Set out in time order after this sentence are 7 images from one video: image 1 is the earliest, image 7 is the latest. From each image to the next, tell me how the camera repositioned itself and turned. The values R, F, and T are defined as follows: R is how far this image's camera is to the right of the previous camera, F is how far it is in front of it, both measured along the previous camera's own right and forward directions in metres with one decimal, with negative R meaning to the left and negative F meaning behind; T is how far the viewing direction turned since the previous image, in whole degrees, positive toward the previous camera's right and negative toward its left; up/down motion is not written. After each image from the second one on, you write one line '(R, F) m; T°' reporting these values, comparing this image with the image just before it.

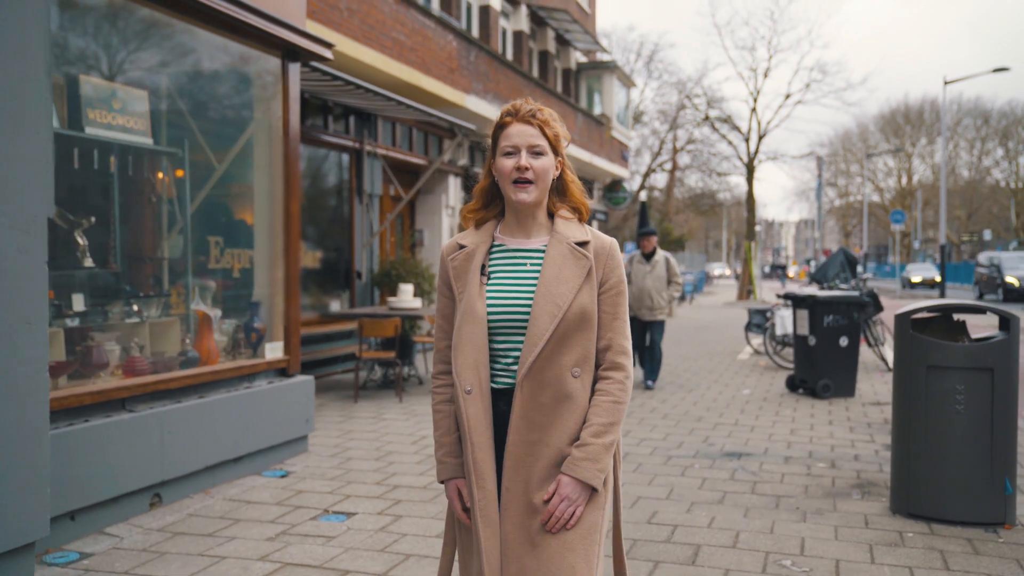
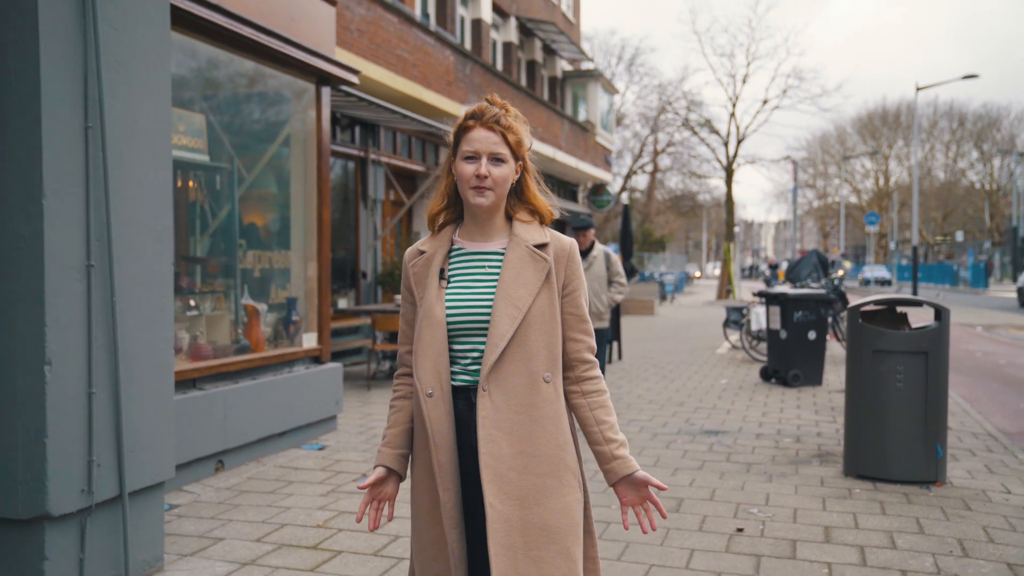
(-0.2, -0.9) m; +1°
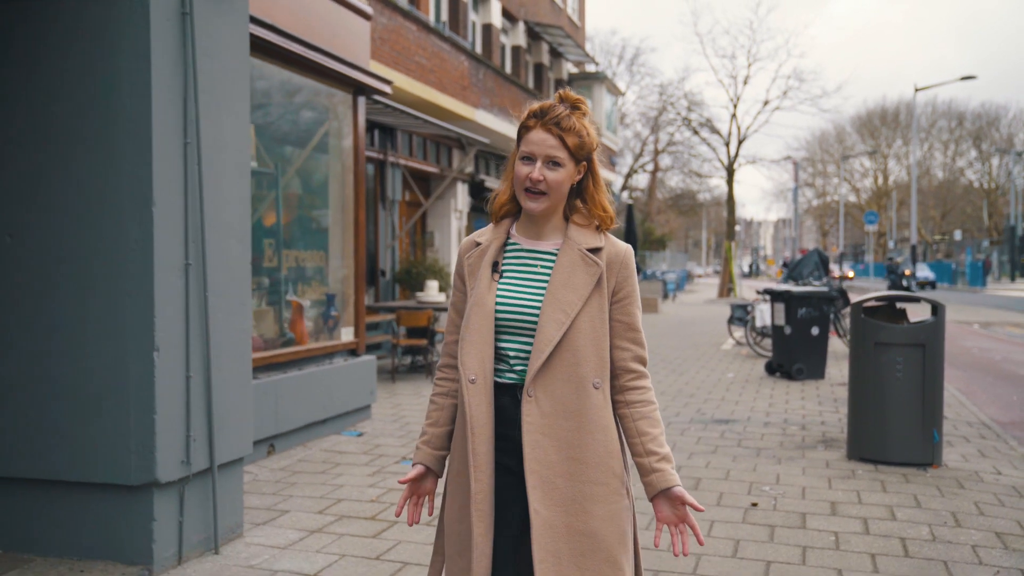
(-0.2, -0.5) m; 0°
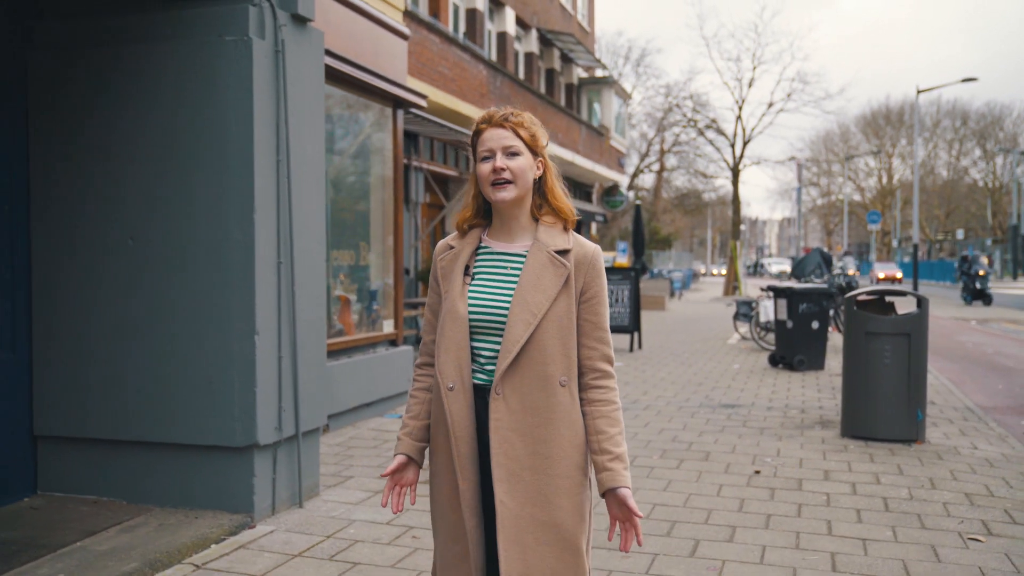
(-0.2, -0.8) m; 0°
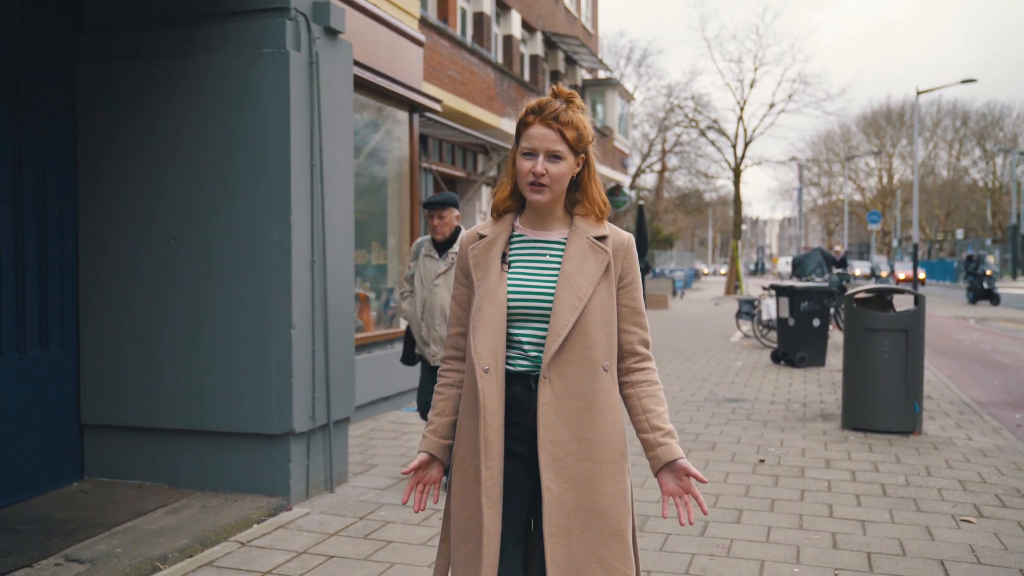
(-0.1, -0.3) m; 0°
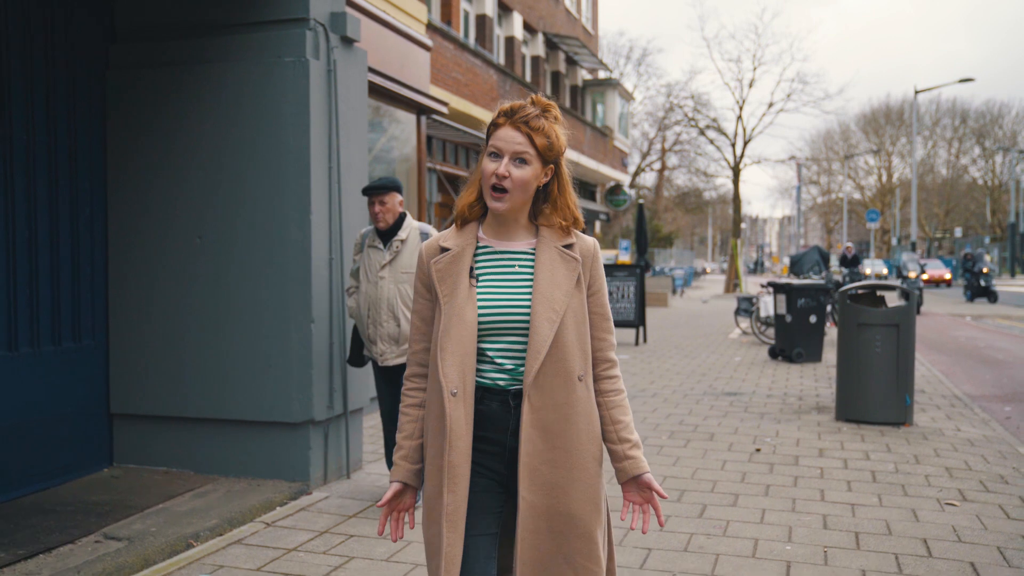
(0.0, -0.3) m; 0°
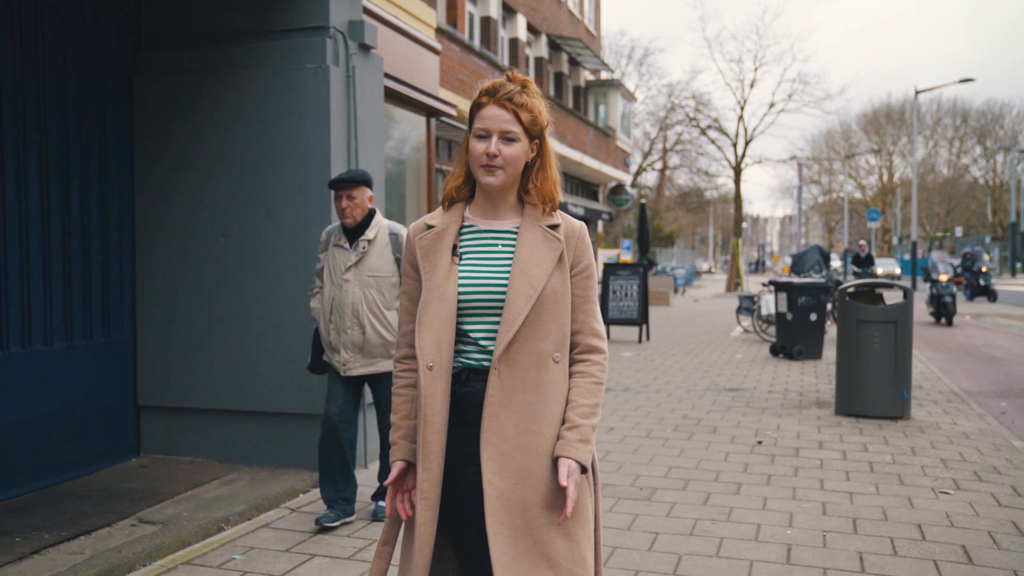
(-0.1, -0.2) m; 0°
